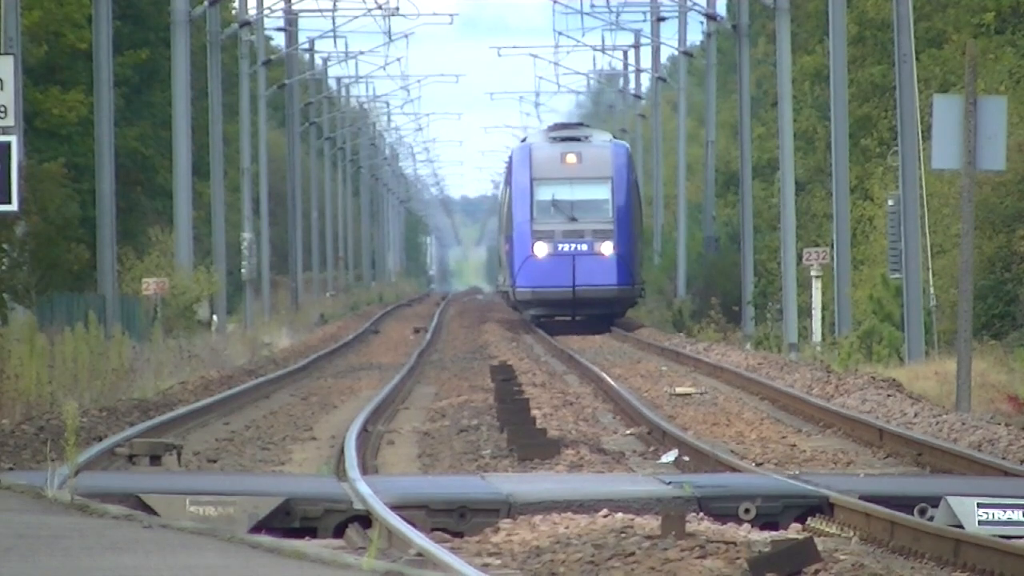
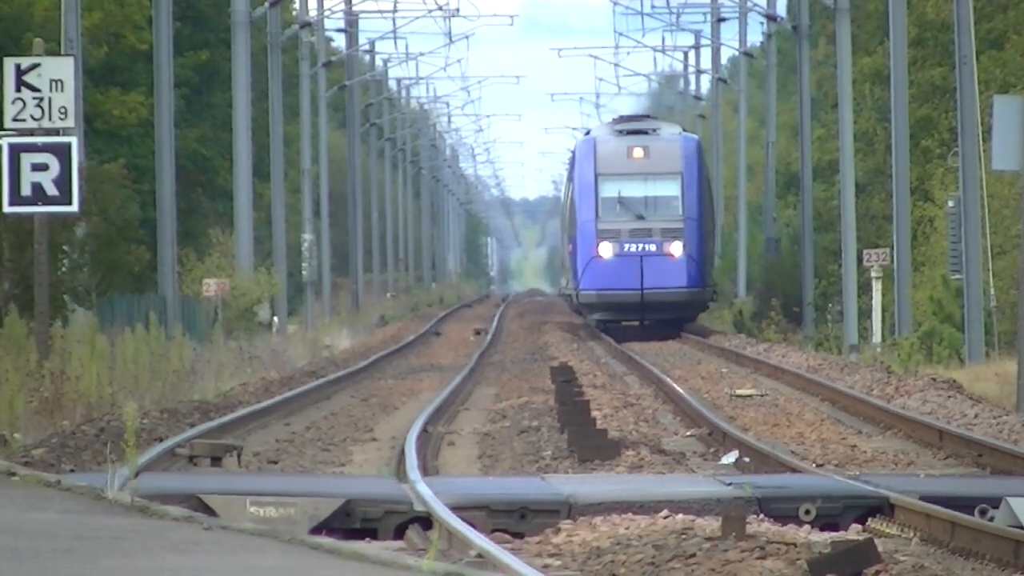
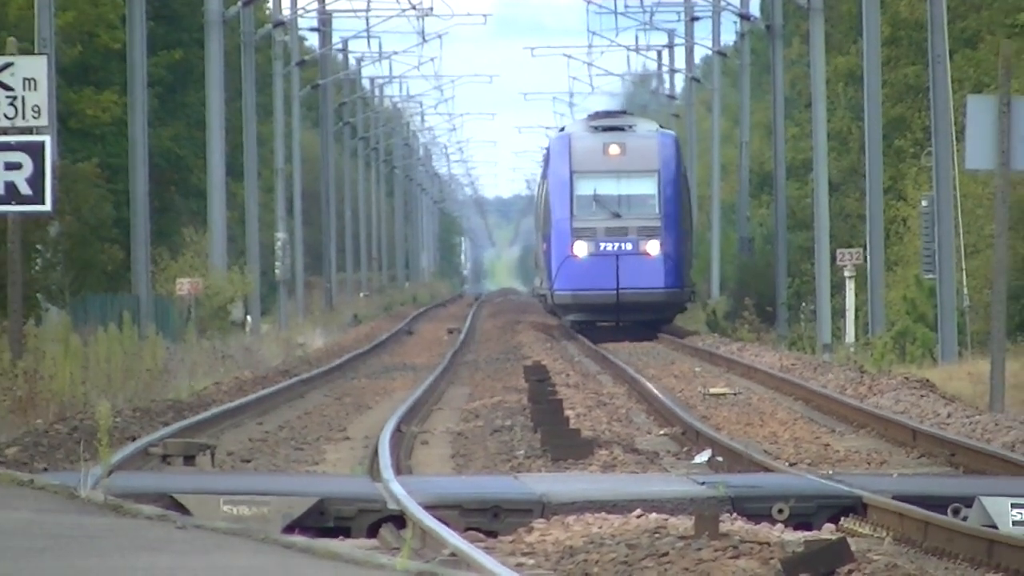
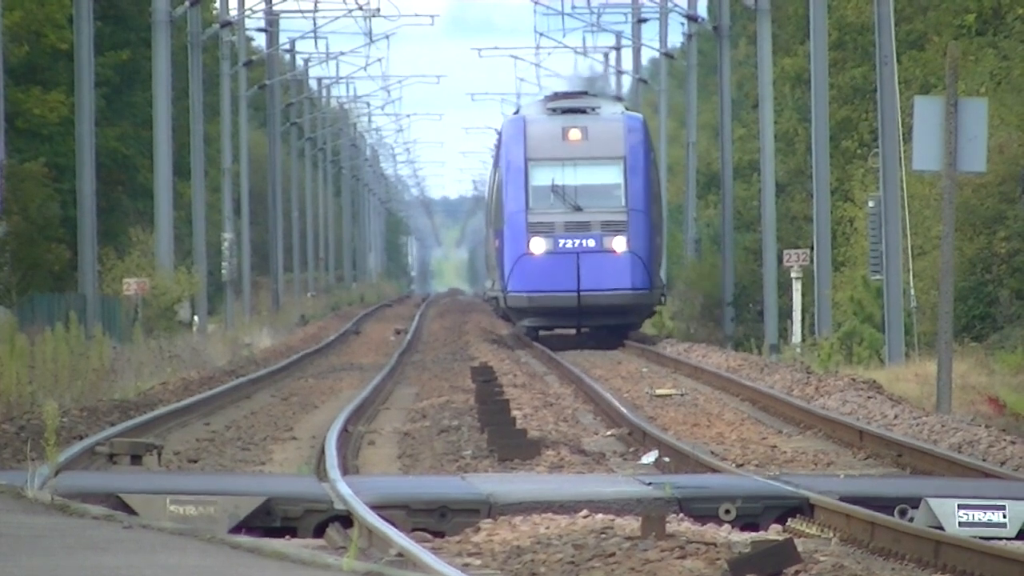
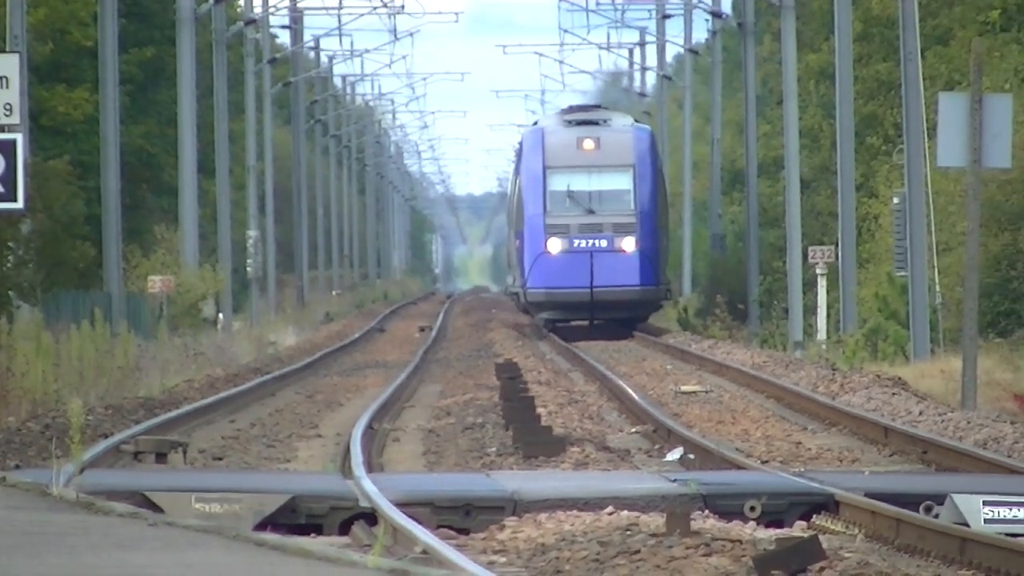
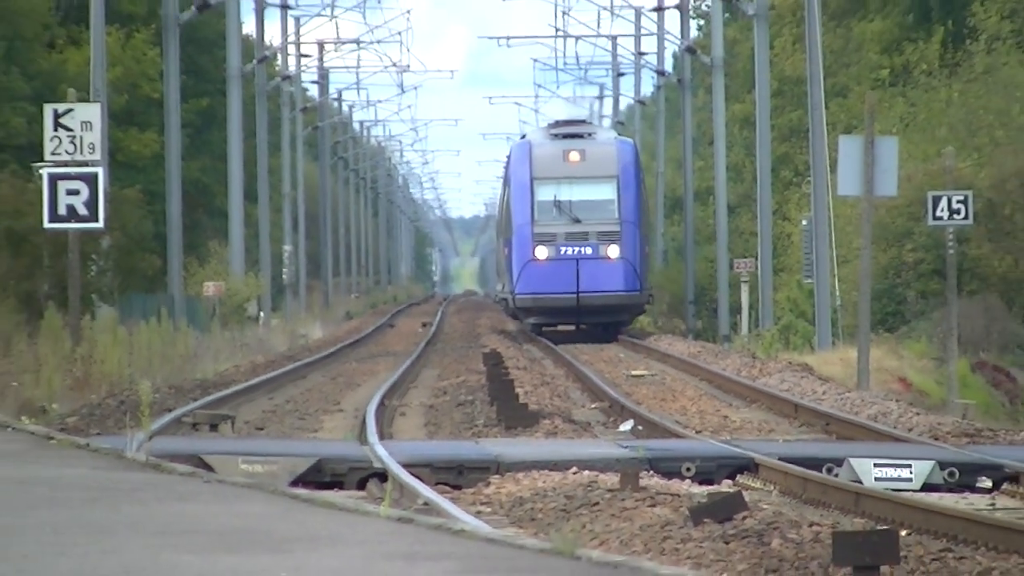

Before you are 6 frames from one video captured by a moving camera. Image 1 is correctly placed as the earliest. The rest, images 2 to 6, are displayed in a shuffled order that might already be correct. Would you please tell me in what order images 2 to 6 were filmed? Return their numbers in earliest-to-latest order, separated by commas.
2, 3, 5, 4, 6
